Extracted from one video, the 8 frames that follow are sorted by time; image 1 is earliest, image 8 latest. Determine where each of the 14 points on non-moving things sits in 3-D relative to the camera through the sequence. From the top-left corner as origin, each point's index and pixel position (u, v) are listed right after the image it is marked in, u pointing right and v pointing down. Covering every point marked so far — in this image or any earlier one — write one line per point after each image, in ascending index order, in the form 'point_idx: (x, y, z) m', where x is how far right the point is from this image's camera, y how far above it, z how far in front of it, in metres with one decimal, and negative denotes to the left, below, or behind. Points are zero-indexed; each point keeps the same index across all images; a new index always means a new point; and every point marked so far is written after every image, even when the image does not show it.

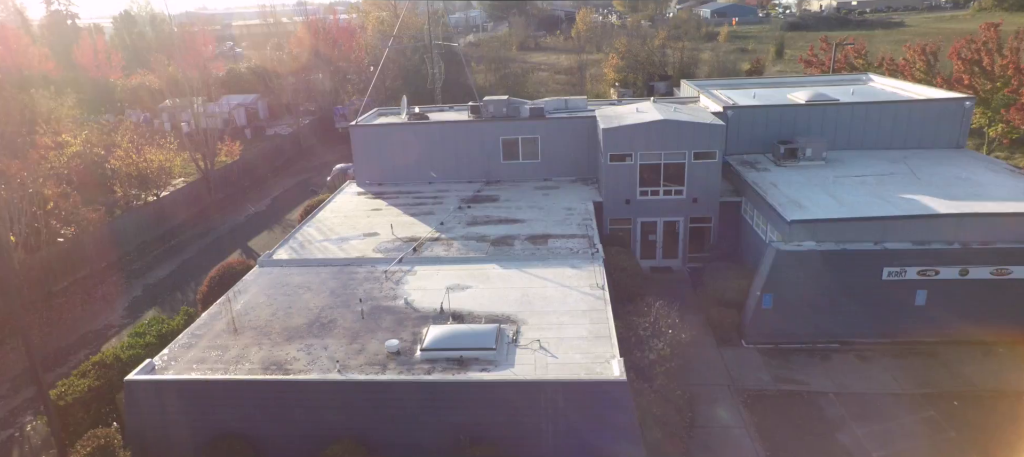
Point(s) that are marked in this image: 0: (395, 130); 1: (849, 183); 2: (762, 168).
0: (-3.9, +3.3, +19.8) m
1: (+9.1, +1.2, +16.0) m
2: (+7.5, +1.8, +17.8) m
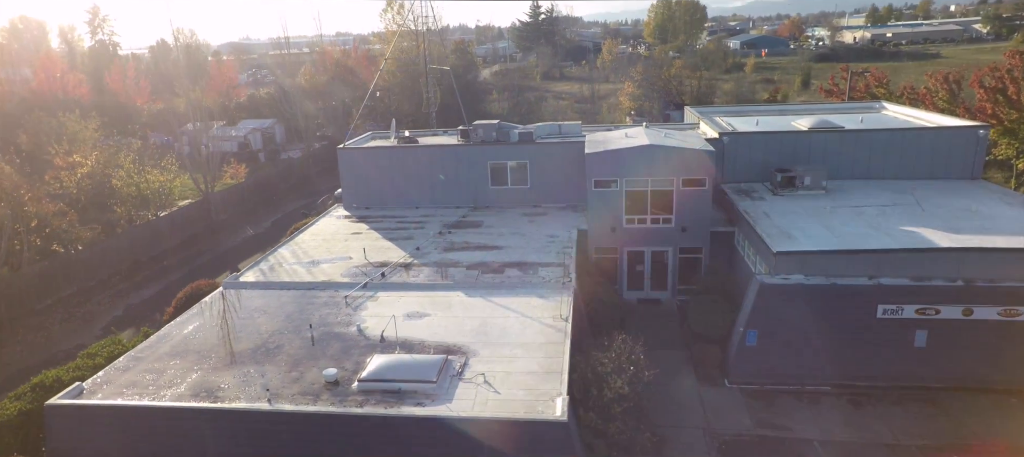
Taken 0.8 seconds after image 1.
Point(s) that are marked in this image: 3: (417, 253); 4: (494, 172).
0: (-4.3, +2.5, +19.6) m
1: (+8.5, +0.4, +15.1) m
2: (+7.0, +0.9, +16.9) m
3: (-2.5, -0.7, +15.6) m
4: (-0.6, +1.8, +19.3) m
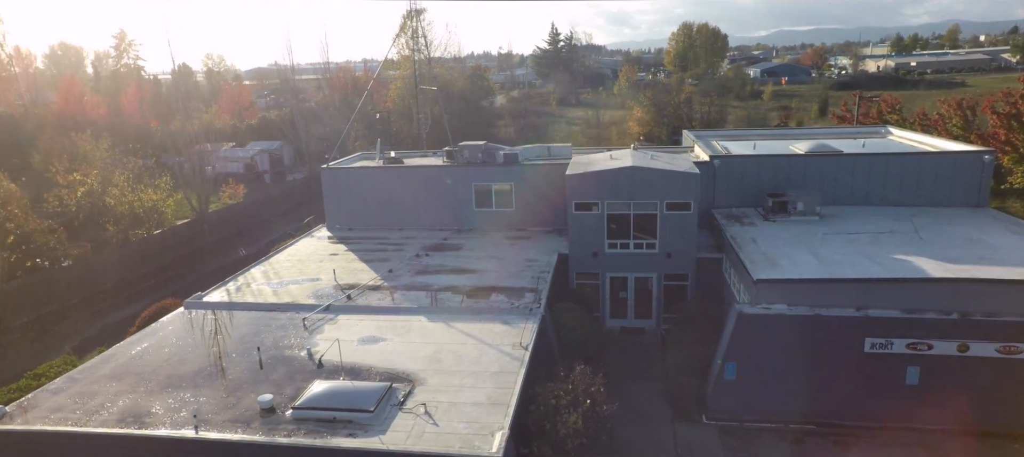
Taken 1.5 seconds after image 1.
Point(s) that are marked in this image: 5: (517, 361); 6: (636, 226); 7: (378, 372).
0: (-4.7, +1.8, +19.3) m
1: (+7.9, -0.3, +14.3) m
2: (+6.5, +0.2, +16.2) m
3: (-3.2, -1.2, +15.1) m
4: (-1.1, +1.1, +18.8) m
5: (+0.1, -2.3, +10.4) m
6: (+3.3, +0.1, +15.7) m
7: (-2.3, -2.4, +10.1) m
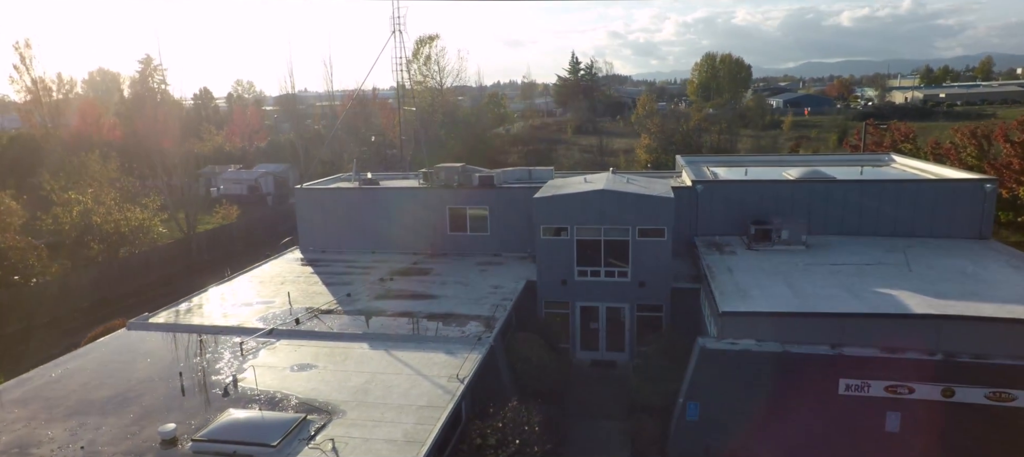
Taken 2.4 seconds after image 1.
0: (-5.4, +1.1, +18.9) m
1: (+6.9, -1.0, +13.3) m
2: (+5.6, -0.6, +15.3) m
3: (-4.1, -1.8, +14.5) m
4: (-1.9, +0.3, +18.3) m
5: (-1.0, -2.7, +9.6) m
6: (+2.4, -0.6, +14.9) m
7: (-3.4, -2.8, +9.4) m
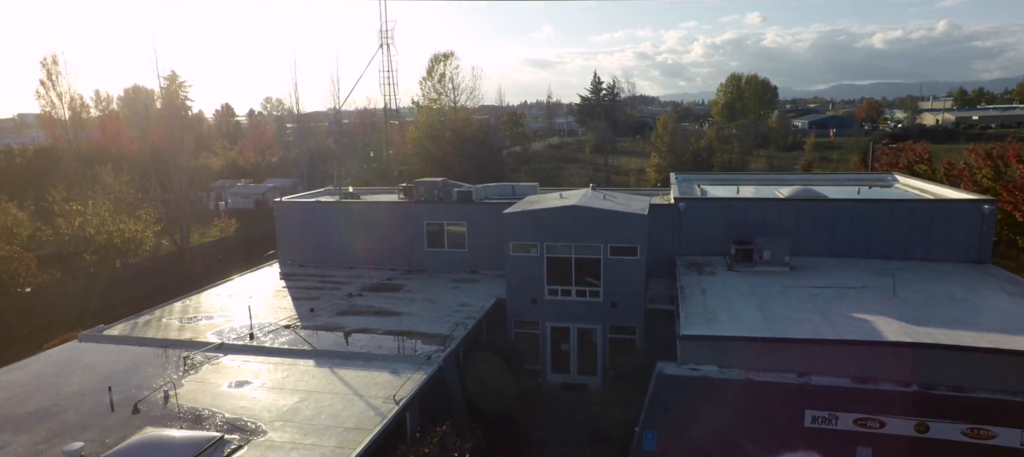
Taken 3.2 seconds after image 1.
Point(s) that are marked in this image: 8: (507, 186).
0: (-6.0, +0.6, +18.7) m
1: (+6.1, -1.4, +12.6) m
2: (+4.8, -1.1, +14.6) m
3: (-4.9, -2.1, +14.2) m
4: (-2.5, -0.1, +17.9) m
5: (-2.0, -2.9, +9.1) m
6: (+1.6, -1.0, +14.3) m
7: (-4.4, -2.9, +9.0) m
8: (-0.2, +1.4, +19.0) m
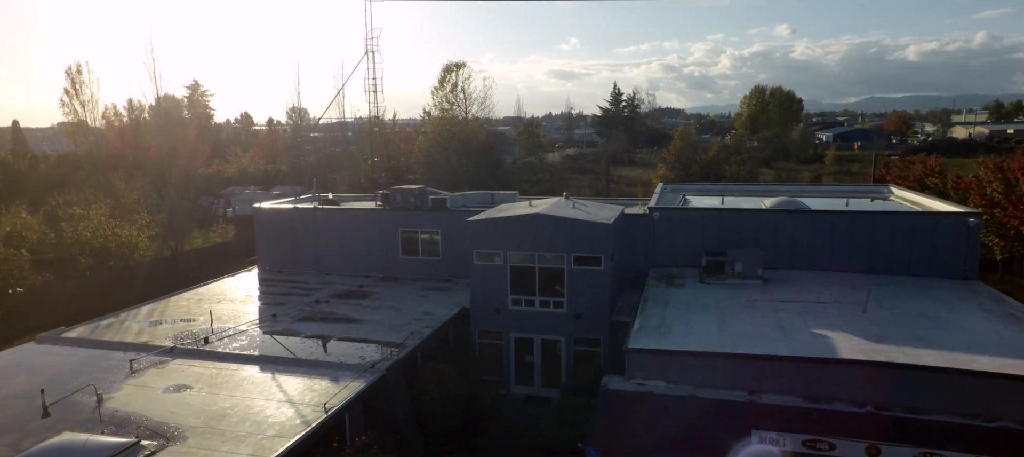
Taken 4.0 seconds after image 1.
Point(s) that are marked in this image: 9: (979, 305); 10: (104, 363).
0: (-6.7, +0.4, +18.7) m
1: (+5.1, -1.6, +12.1) m
2: (+4.0, -1.3, +14.2) m
3: (-5.8, -2.2, +14.1) m
4: (-3.2, -0.4, +17.8) m
5: (-3.1, -3.0, +8.9) m
6: (+0.7, -1.2, +14.0) m
7: (-5.5, -3.0, +8.9) m
8: (-0.8, +1.1, +18.8) m
9: (+9.3, -1.5, +11.8) m
10: (-7.8, -2.6, +11.4) m
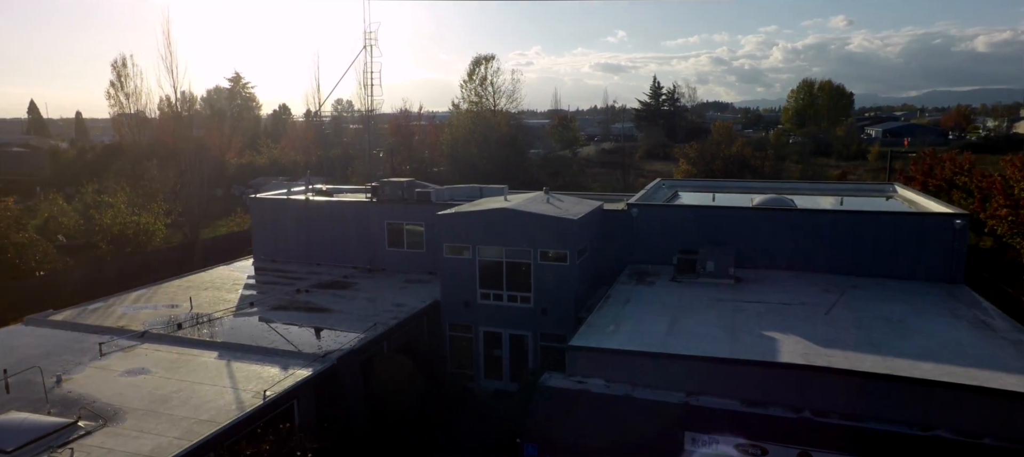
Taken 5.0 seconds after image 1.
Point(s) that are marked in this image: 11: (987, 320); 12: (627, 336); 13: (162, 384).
0: (-7.1, +0.7, +19.2) m
1: (+4.2, -1.6, +11.8) m
2: (+3.2, -1.2, +14.0) m
3: (-6.6, -2.0, +14.5) m
4: (-3.7, -0.1, +18.0) m
5: (-4.2, -2.8, +9.2) m
6: (0.0, -1.1, +14.0) m
7: (-6.6, -2.8, +9.3) m
8: (-1.2, +1.3, +18.9) m
9: (+8.4, -1.6, +11.2) m
10: (-8.7, -2.4, +12.0) m
11: (+8.5, -1.6, +10.5) m
12: (+2.1, -1.9, +10.6) m
13: (-6.0, -2.7, +10.2) m
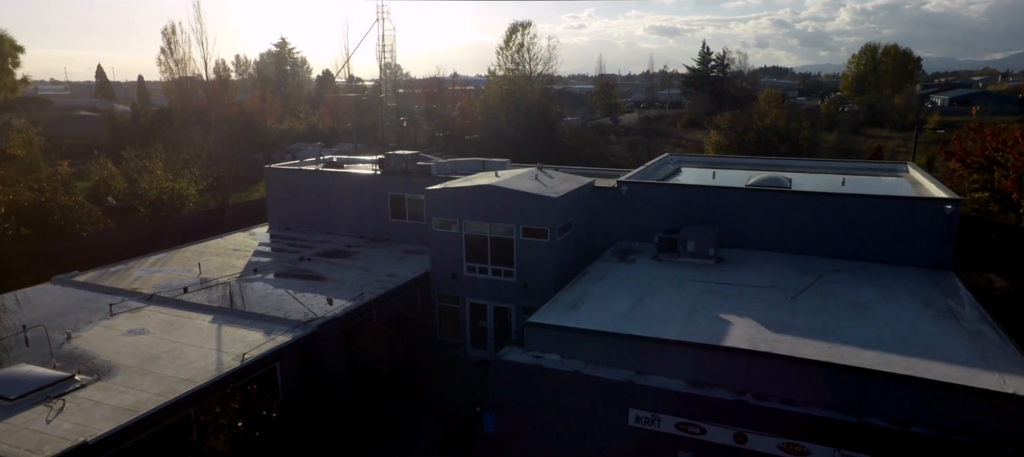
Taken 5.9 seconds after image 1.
0: (-7.1, +1.7, +20.0) m
1: (+3.6, -1.2, +11.9) m
2: (+2.8, -0.7, +14.2) m
3: (-6.9, -1.2, +15.5) m
4: (-3.7, +0.8, +18.6) m
5: (-5.0, -2.4, +10.1) m
6: (-0.4, -0.5, +14.4) m
7: (-7.4, -2.3, +10.4) m
8: (-1.2, +2.2, +19.2) m
9: (+7.8, -1.3, +11.0) m
10: (-9.3, -1.7, +13.1) m
11: (+7.8, -1.4, +10.4) m
12: (+1.5, -1.6, +10.9) m
13: (-6.7, -2.2, +11.2) m
